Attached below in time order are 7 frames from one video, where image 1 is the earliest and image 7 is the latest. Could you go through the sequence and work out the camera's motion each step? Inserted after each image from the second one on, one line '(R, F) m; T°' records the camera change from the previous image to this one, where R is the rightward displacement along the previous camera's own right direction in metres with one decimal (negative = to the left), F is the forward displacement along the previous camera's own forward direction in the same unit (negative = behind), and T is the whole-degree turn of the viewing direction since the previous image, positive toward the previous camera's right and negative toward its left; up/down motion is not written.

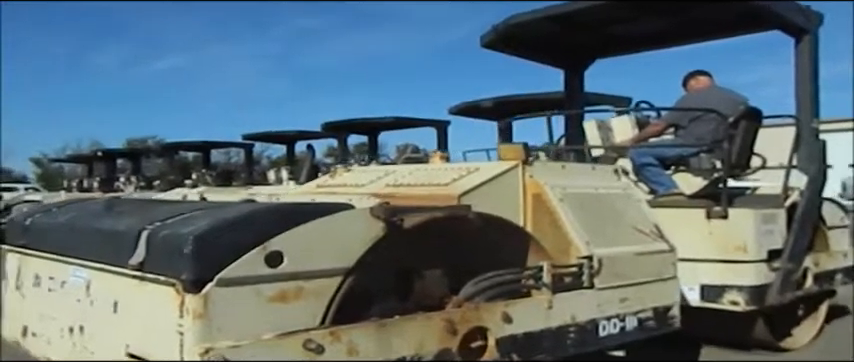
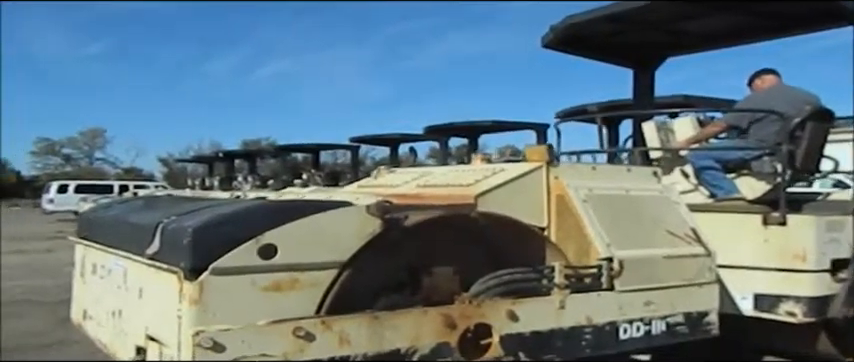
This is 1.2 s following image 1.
(+0.5, -0.1) m; -8°
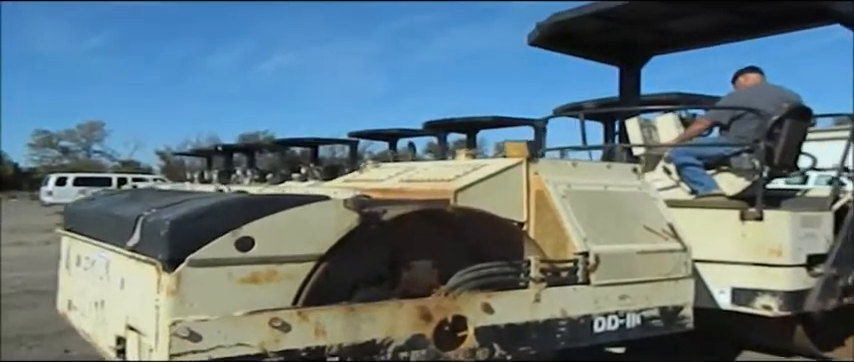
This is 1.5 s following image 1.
(+0.1, -0.1) m; 0°
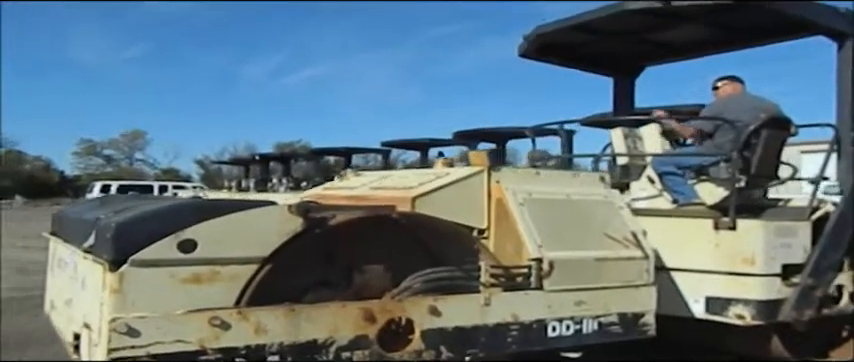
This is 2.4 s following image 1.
(+0.4, -0.1) m; -3°
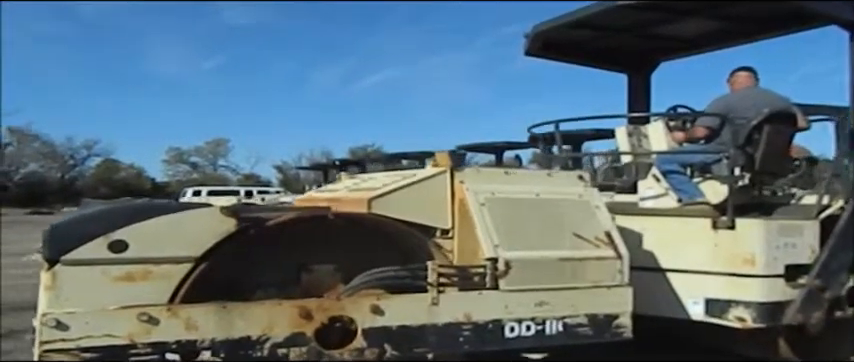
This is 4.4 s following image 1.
(+0.7, 0.0) m; -7°
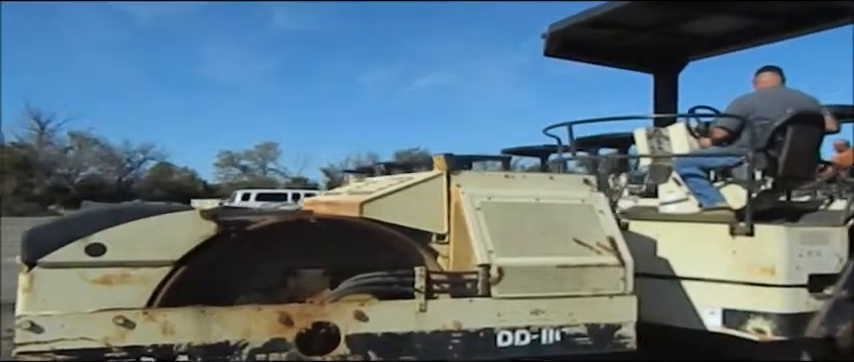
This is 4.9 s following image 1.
(+0.3, +0.1) m; -4°
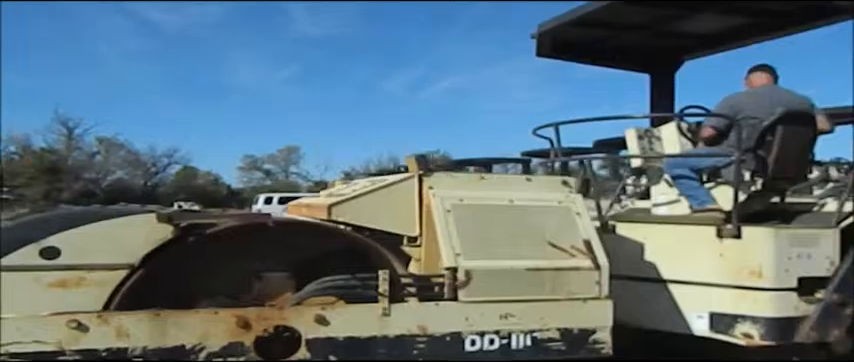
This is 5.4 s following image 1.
(+0.3, +0.1) m; -2°
